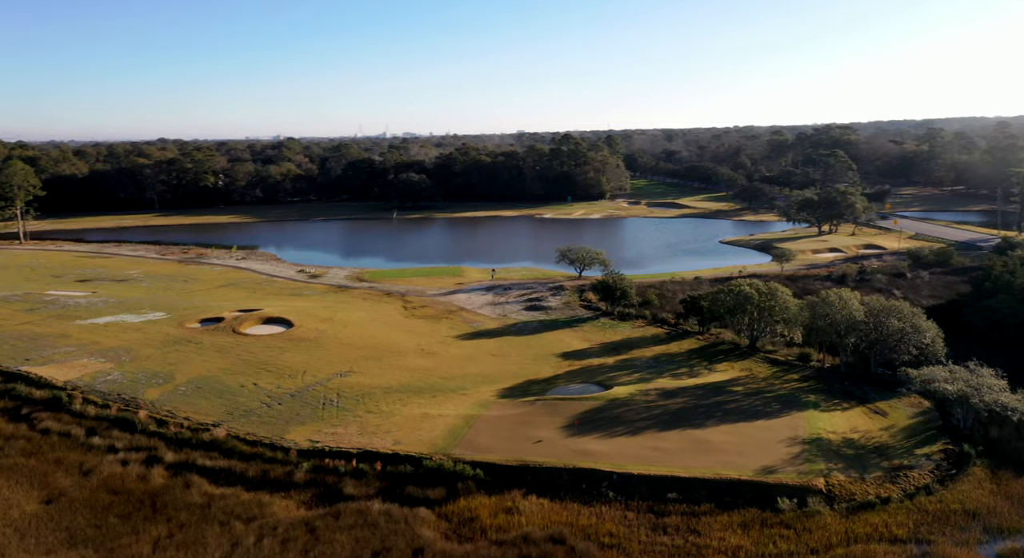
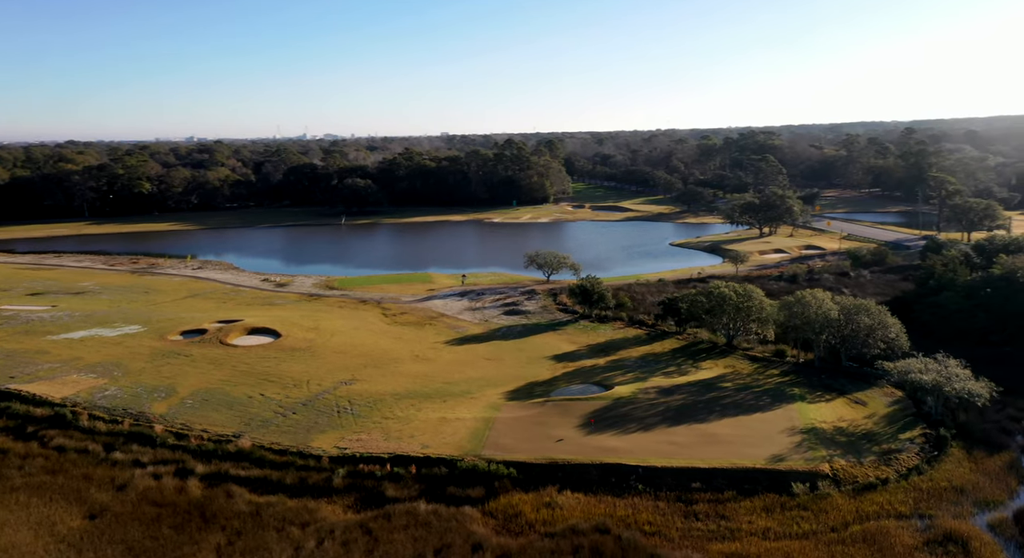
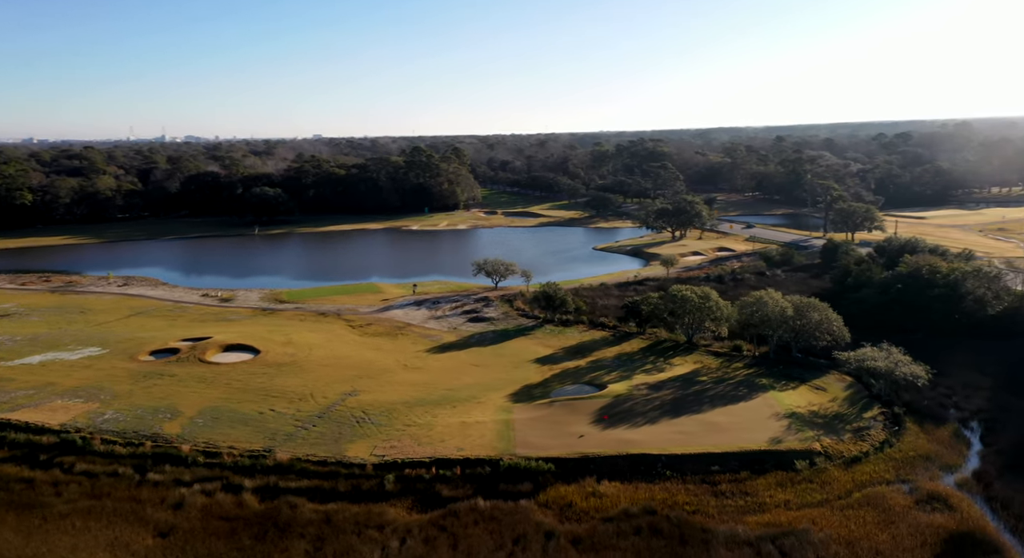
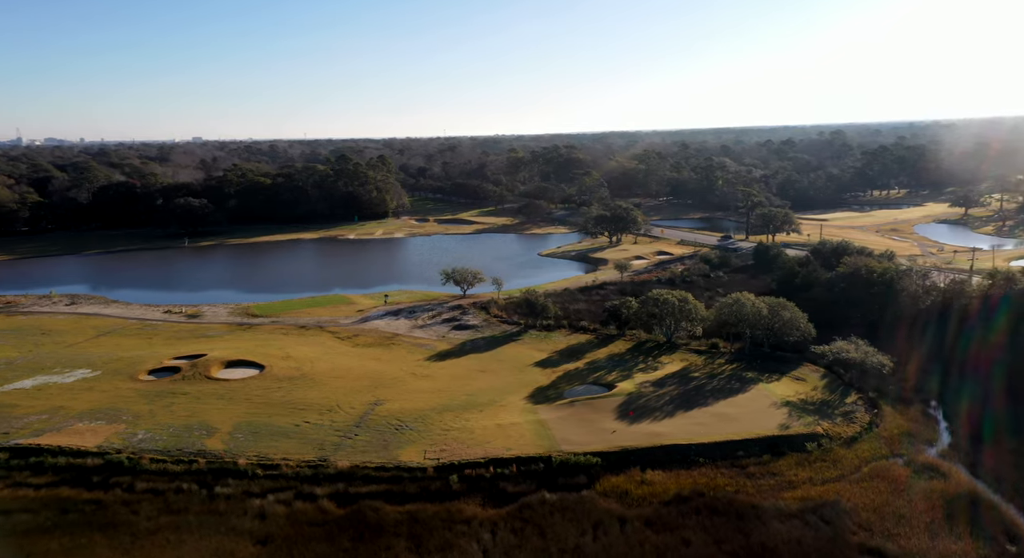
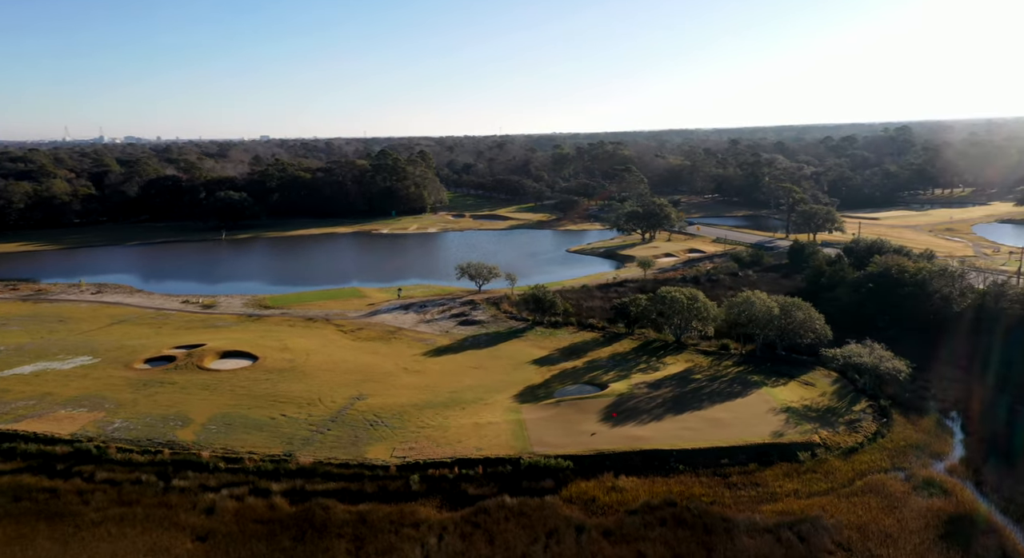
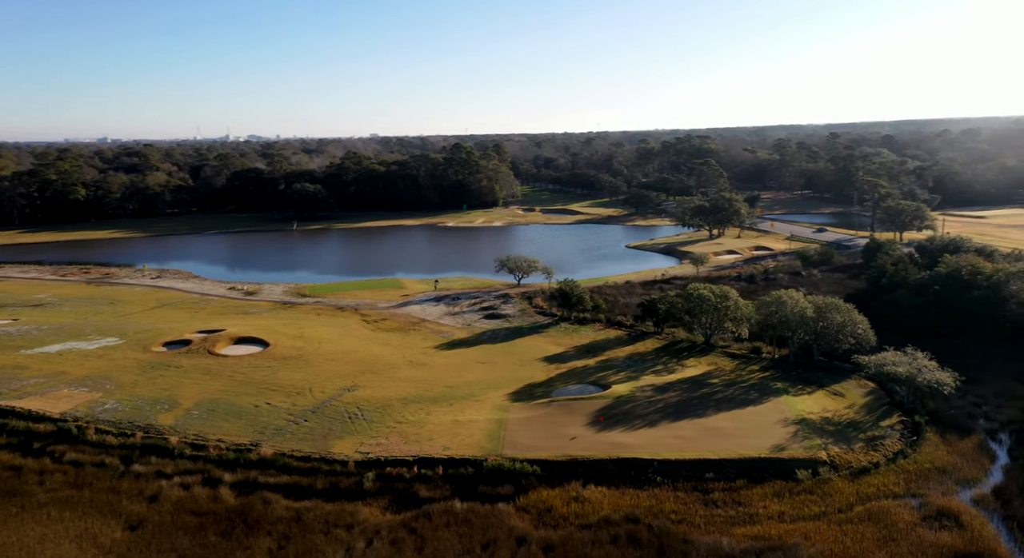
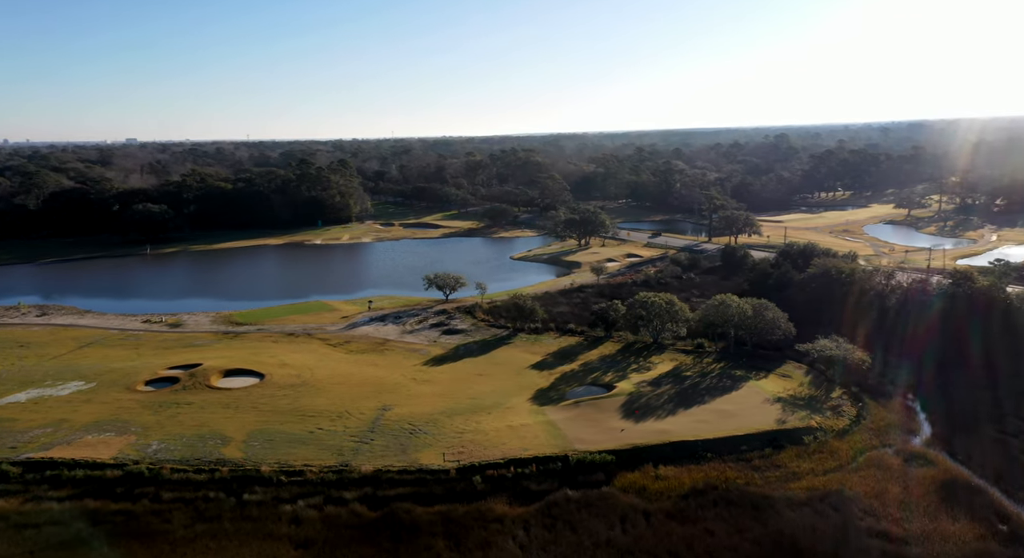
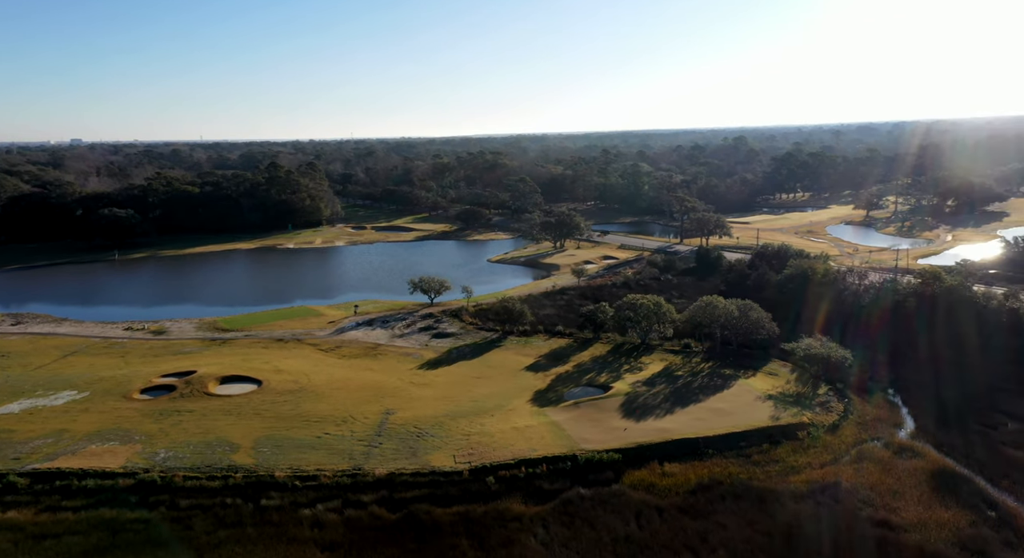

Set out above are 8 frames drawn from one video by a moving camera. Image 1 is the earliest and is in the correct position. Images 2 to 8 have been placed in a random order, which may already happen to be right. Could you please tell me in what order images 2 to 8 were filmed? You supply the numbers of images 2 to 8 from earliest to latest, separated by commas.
2, 6, 3, 5, 4, 7, 8
